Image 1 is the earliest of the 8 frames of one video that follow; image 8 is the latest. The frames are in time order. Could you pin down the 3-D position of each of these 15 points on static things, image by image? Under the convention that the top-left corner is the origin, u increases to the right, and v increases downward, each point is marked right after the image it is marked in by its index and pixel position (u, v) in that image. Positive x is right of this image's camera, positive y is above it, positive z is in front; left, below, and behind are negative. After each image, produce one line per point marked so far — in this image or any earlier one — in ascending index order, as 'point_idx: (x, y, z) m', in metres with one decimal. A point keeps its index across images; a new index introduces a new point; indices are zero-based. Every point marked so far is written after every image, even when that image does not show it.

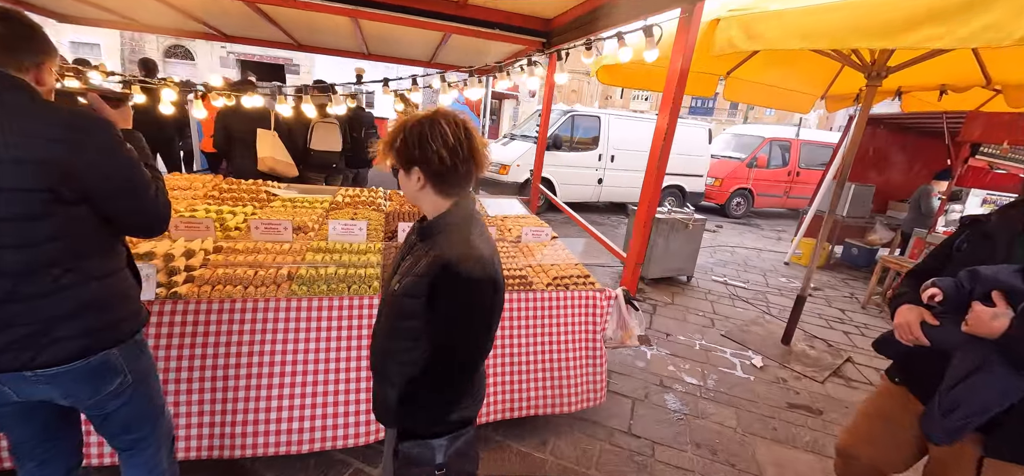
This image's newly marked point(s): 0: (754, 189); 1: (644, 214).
0: (+6.8, +1.4, +11.6) m
1: (+1.0, +0.2, +3.2) m
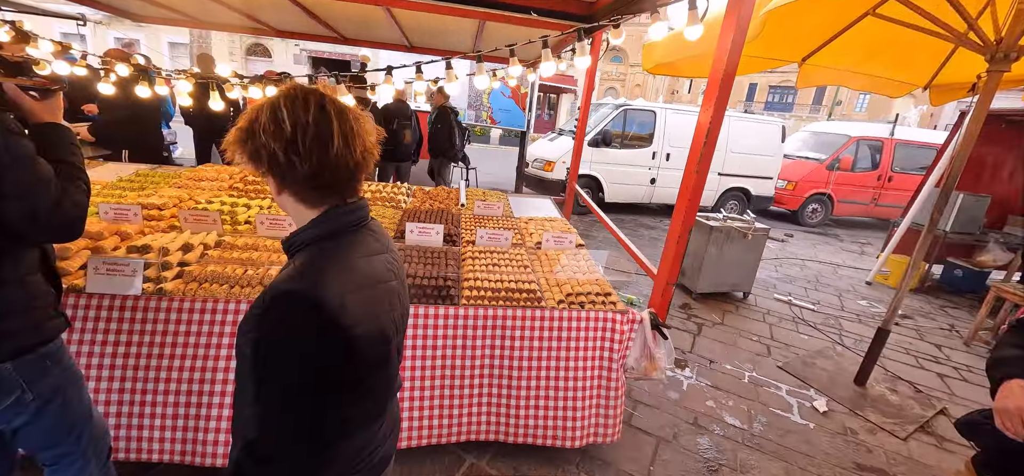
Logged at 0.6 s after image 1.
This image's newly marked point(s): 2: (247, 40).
0: (+7.9, +1.1, +10.2) m
1: (+1.1, +0.1, +2.7) m
2: (-10.9, +8.2, +17.1) m
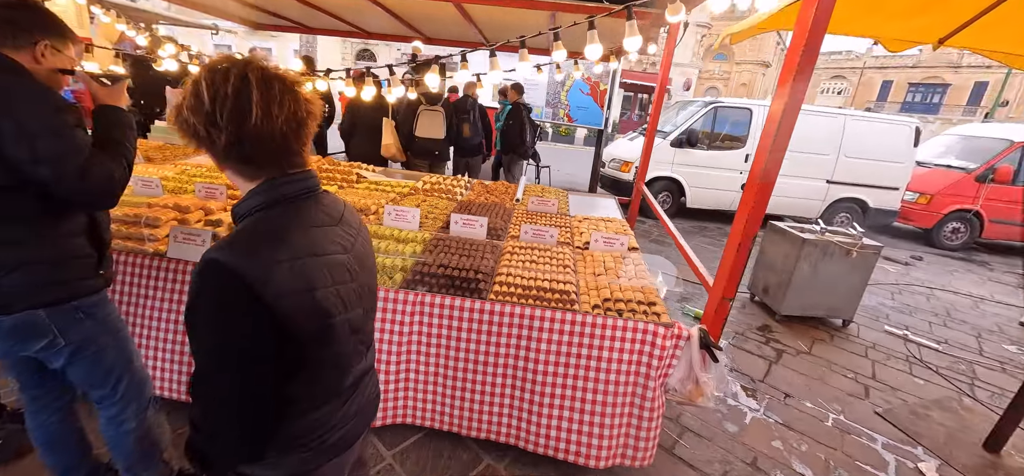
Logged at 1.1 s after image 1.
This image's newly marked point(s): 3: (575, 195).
0: (+9.5, +0.5, +8.3) m
1: (+1.3, 0.0, +2.3) m
2: (-7.1, +8.8, +18.8) m
3: (+0.8, +0.6, +5.1) m
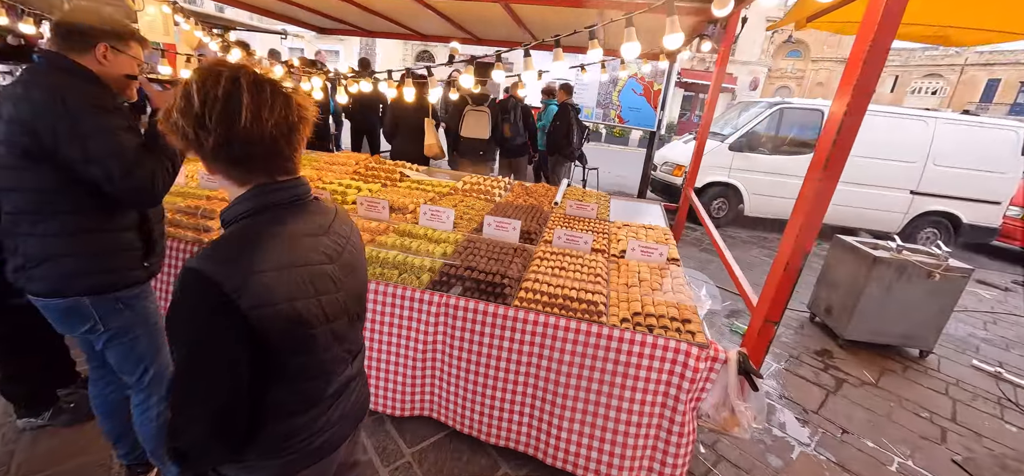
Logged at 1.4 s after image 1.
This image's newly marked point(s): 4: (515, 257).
0: (+10.3, +0.1, +7.1) m
1: (+1.4, -0.1, +2.1) m
2: (-4.6, +9.0, +19.4) m
3: (+1.2, +0.5, +4.9) m
4: (0.0, -0.1, +3.1) m
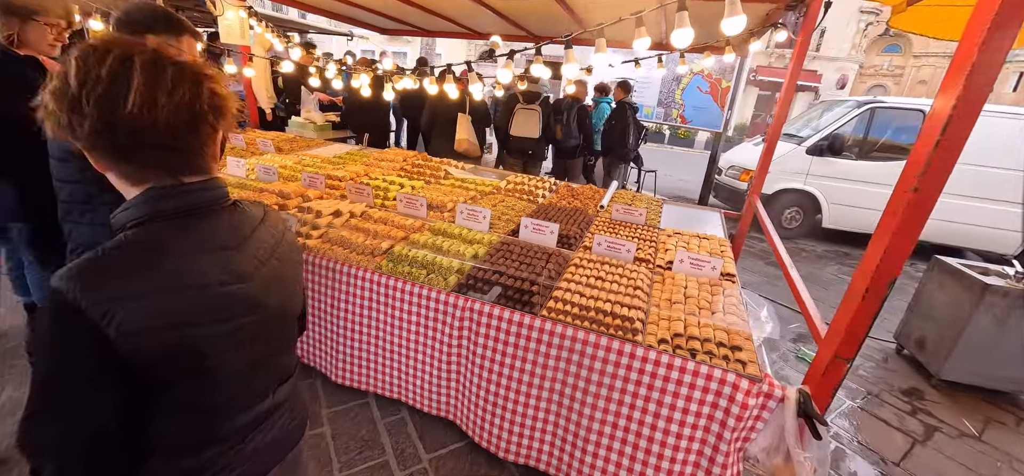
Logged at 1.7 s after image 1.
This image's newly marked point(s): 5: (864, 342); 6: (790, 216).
0: (+11.0, -0.5, +5.5) m
1: (+1.5, -0.2, +1.8) m
2: (-1.7, +9.2, +19.6) m
3: (+1.7, +0.4, +4.5) m
4: (+0.3, -0.2, +2.9) m
5: (+1.6, -0.5, +1.8) m
6: (+4.9, +0.4, +7.3) m
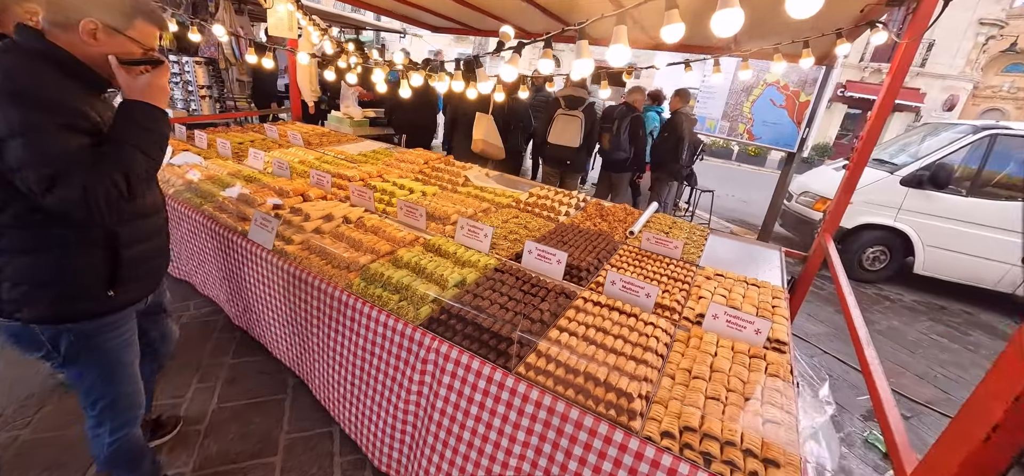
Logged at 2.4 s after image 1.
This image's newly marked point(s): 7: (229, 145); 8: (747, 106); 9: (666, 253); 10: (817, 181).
0: (+11.1, -1.6, +3.6) m
1: (+1.3, -0.4, +1.1) m
2: (+1.1, +8.9, +19.3) m
3: (+1.9, 0.0, +3.8) m
4: (+0.2, -0.4, +2.4) m
5: (+1.3, -0.7, +1.2) m
6: (+5.4, -0.3, +6.2) m
7: (-3.3, +1.1, +4.8) m
8: (+4.2, +2.3, +7.3) m
9: (+1.2, -0.1, +3.2) m
10: (+5.0, +0.9, +6.8) m
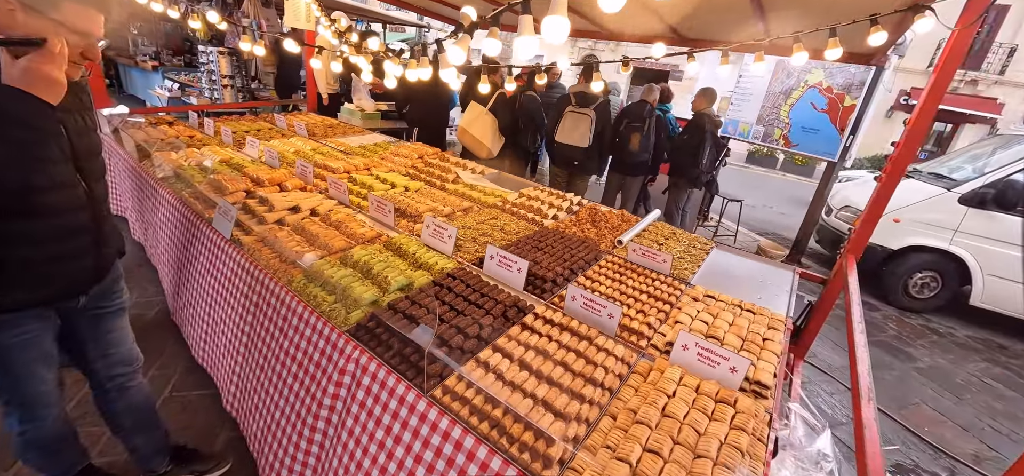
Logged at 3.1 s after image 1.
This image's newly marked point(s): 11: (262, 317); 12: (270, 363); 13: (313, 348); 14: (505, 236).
0: (+10.8, -2.2, +2.4) m
1: (+0.9, -0.5, +0.7) m
2: (+2.7, +8.7, +18.9) m
3: (+1.7, -0.1, +3.4) m
4: (-0.1, -0.4, +2.1) m
5: (+0.9, -0.8, +0.8) m
6: (+5.4, -0.6, +5.4) m
7: (-3.3, +1.2, +4.8) m
8: (+4.4, +2.1, +6.7) m
9: (+1.0, -0.2, +2.8) m
10: (+5.1, +0.6, +6.1) m
11: (-1.4, -0.4, +2.3) m
12: (-1.2, -0.7, +2.2) m
13: (-1.0, -0.5, +2.0) m
14: (-0.1, 0.0, +3.0) m
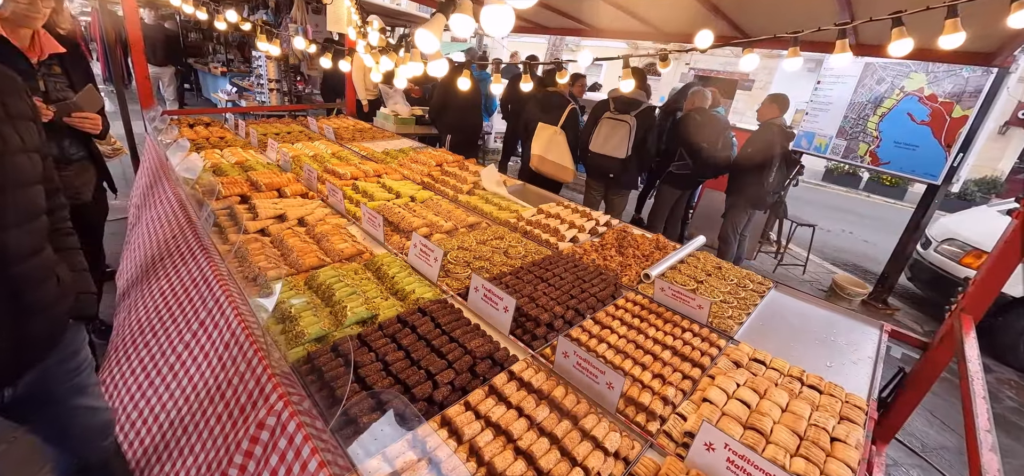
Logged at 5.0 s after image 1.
0: (+10.5, -2.9, +0.6) m
1: (+0.6, -0.7, +0.2) m
2: (+5.1, +8.0, +18.1) m
3: (+1.8, -0.3, +2.7) m
4: (-0.2, -0.5, +1.7) m
5: (+0.6, -1.0, +0.2) m
6: (+5.6, -1.1, +4.3) m
7: (-3.0, +1.2, +4.8) m
8: (+5.0, +1.6, +5.7) m
9: (+0.9, -0.4, +2.2) m
10: (+5.5, +0.1, +5.0) m
11: (-1.5, -0.5, +2.0) m
12: (-1.4, -0.7, +1.8) m
13: (-1.1, -0.6, +1.7) m
14: (0.0, -0.1, +2.6) m
